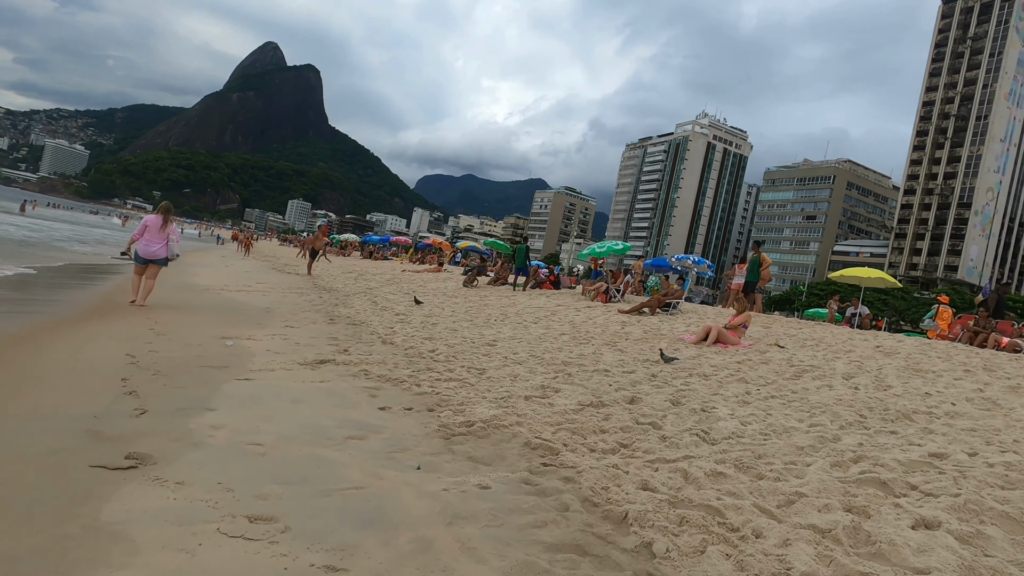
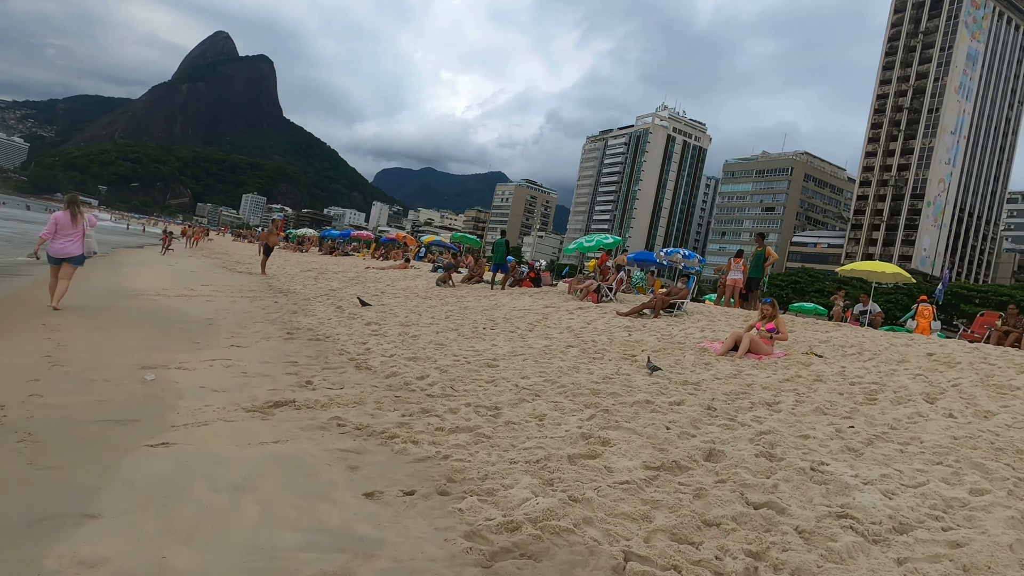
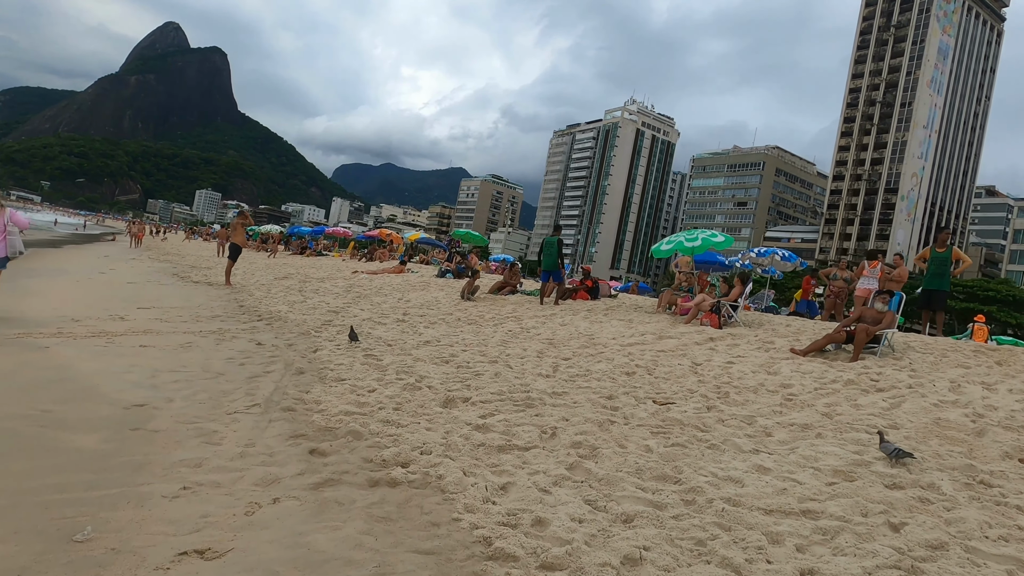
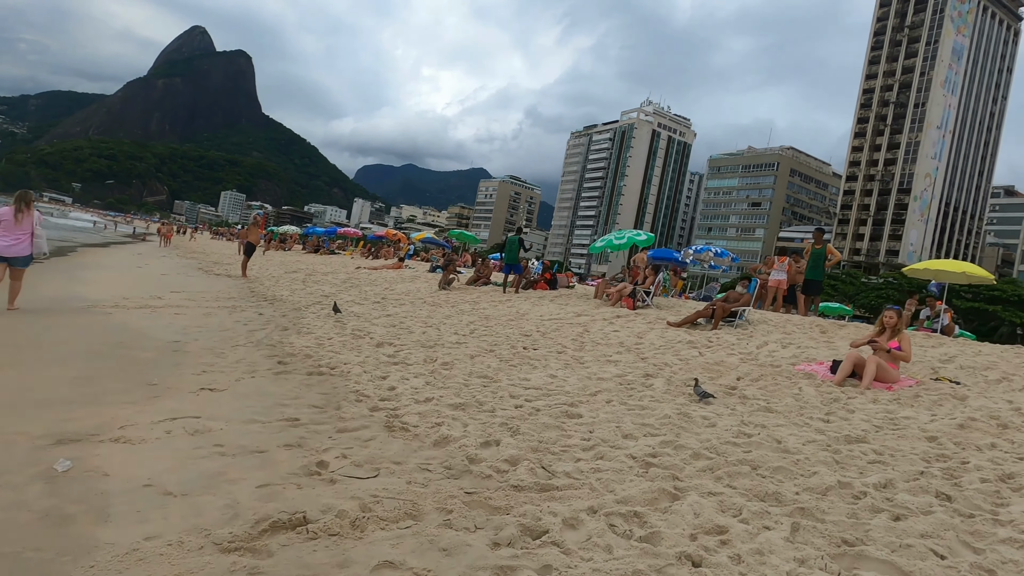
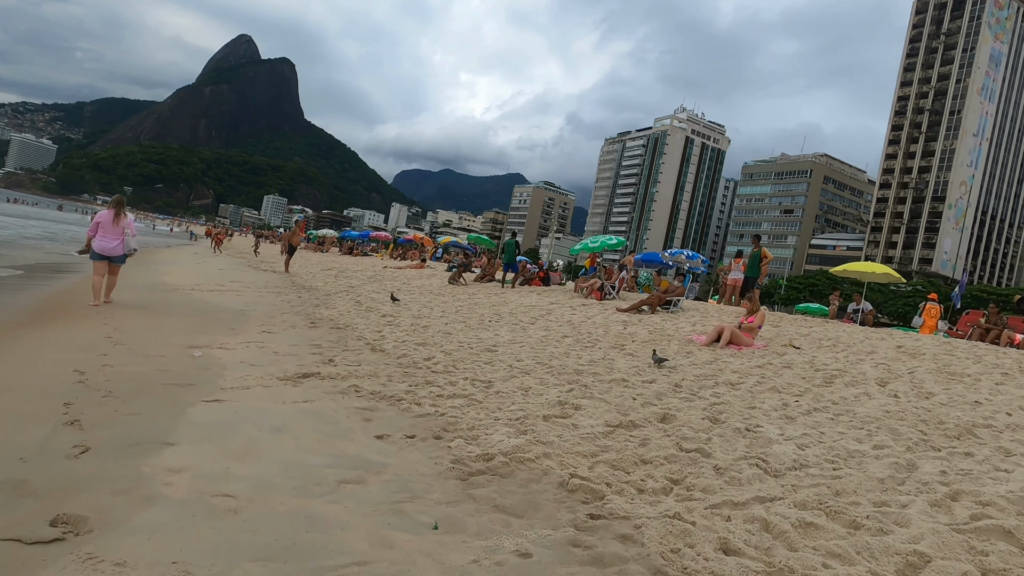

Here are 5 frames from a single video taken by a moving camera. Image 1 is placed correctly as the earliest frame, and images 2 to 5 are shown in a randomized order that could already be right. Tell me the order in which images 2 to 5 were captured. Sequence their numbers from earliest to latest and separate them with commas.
5, 2, 4, 3
